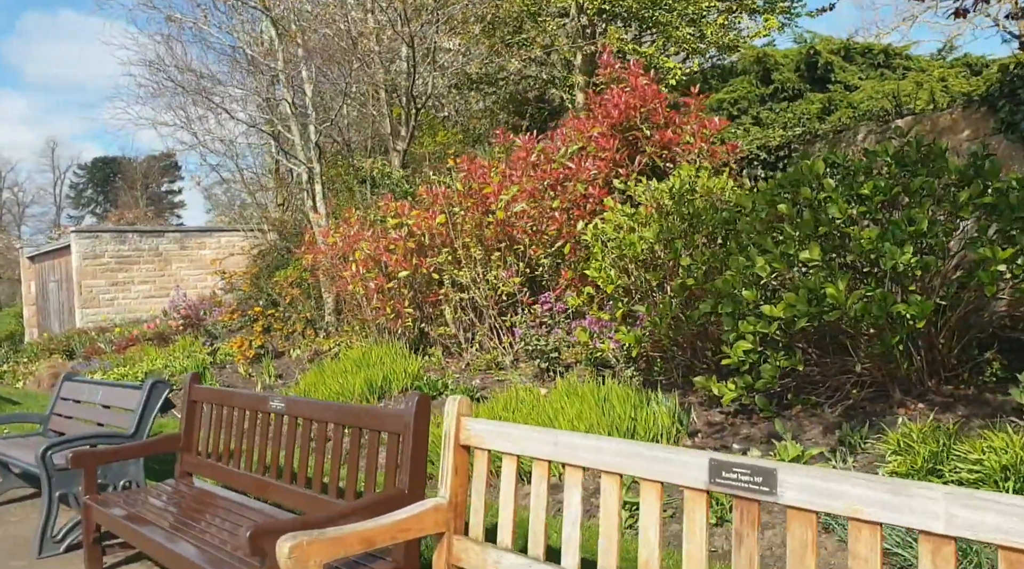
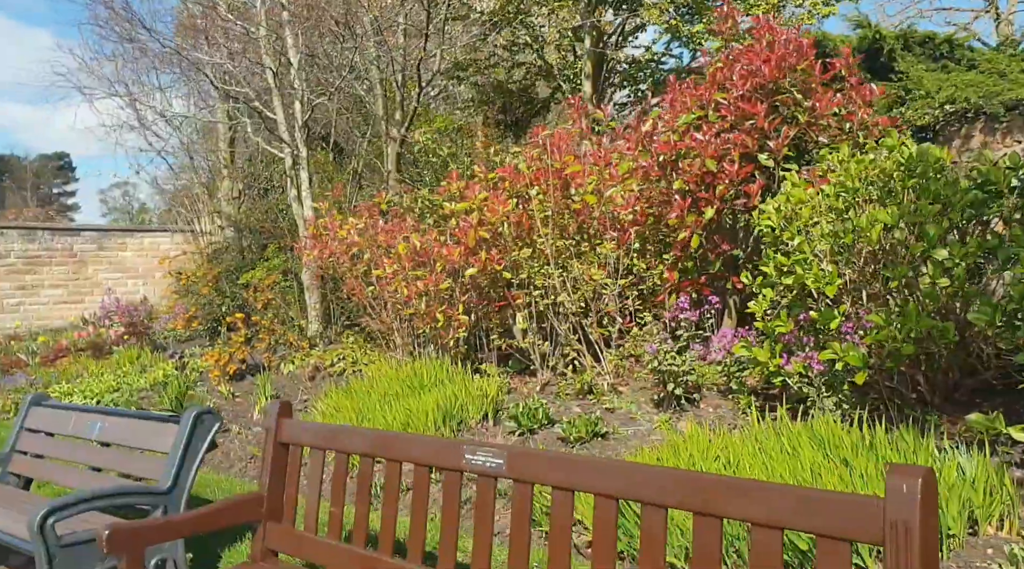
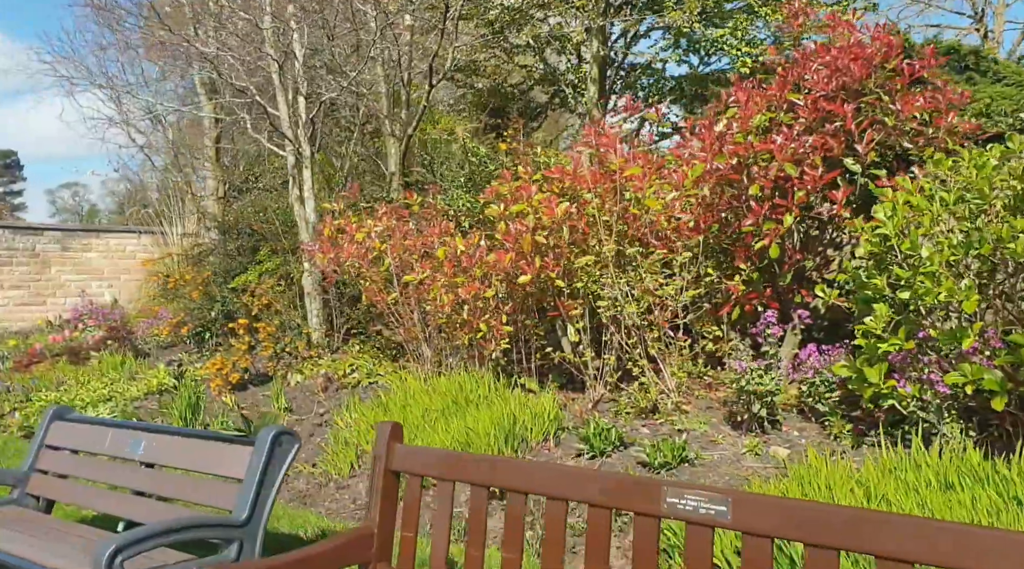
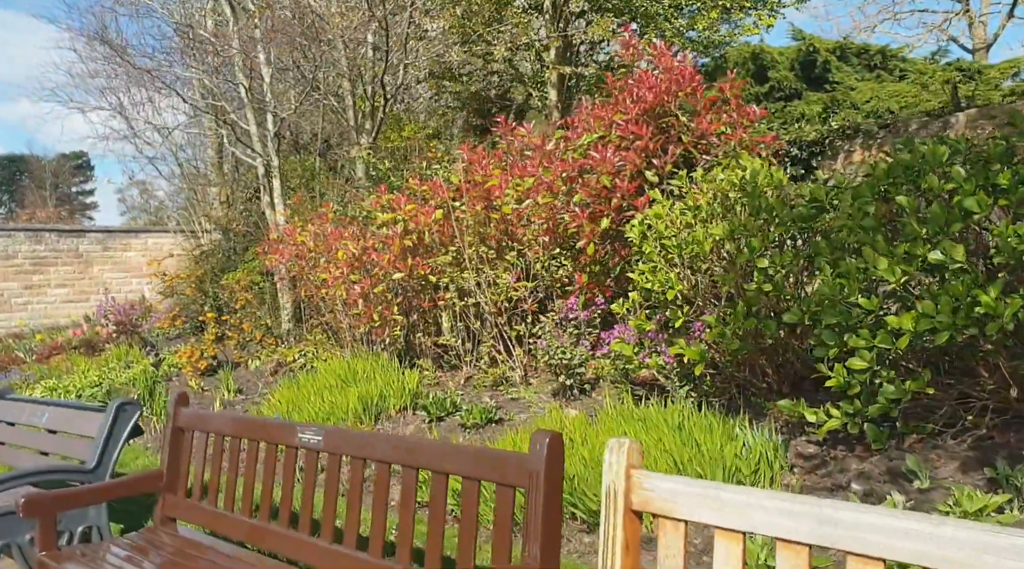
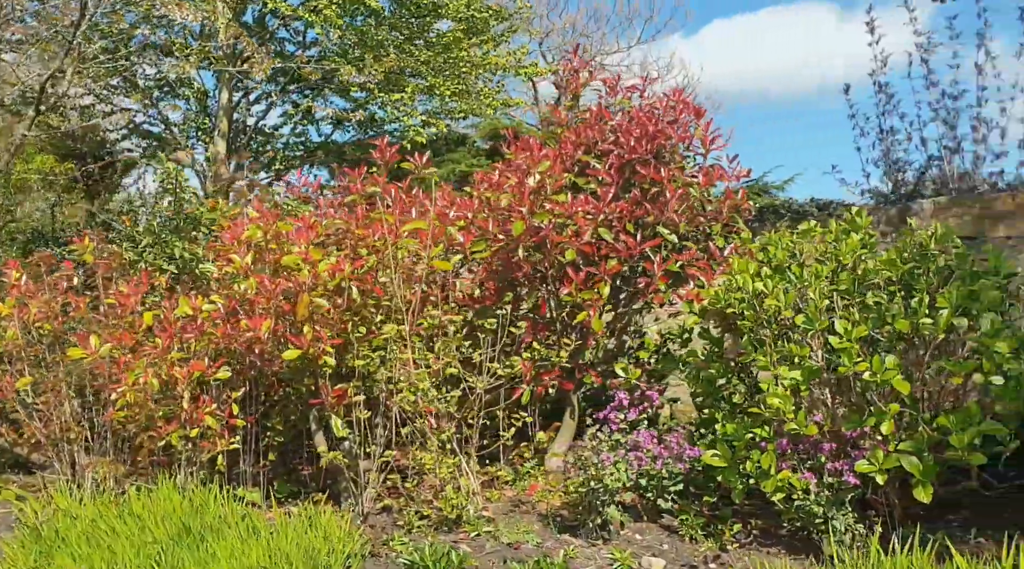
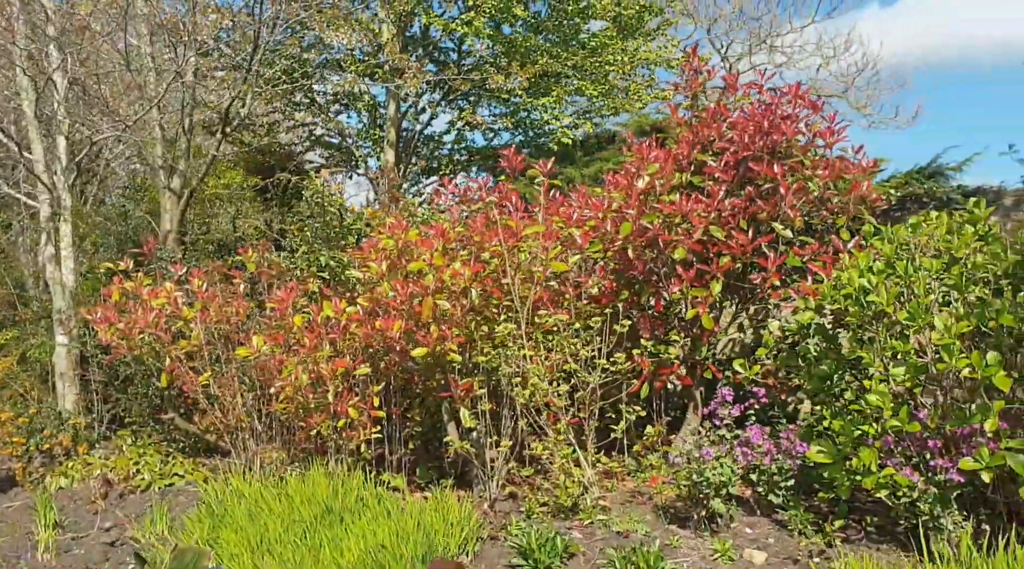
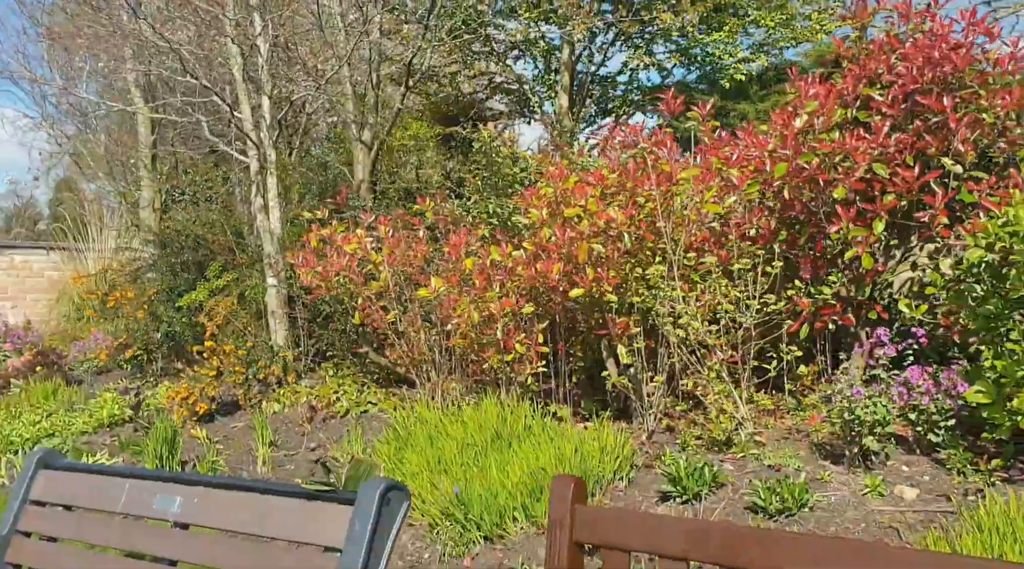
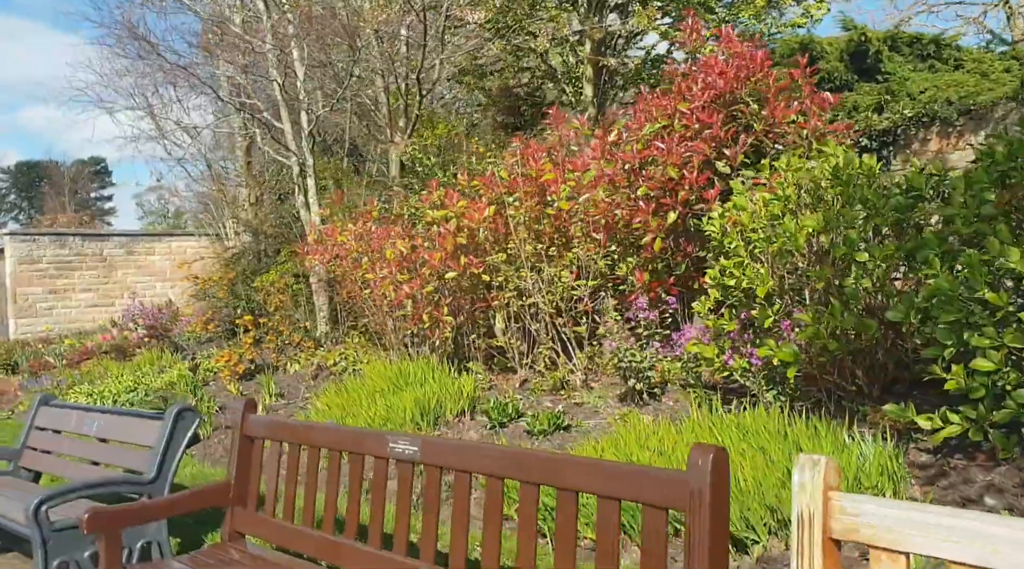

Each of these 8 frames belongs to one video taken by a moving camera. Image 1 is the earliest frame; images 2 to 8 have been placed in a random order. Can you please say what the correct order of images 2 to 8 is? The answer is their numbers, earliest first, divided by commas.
4, 8, 2, 3, 7, 6, 5
